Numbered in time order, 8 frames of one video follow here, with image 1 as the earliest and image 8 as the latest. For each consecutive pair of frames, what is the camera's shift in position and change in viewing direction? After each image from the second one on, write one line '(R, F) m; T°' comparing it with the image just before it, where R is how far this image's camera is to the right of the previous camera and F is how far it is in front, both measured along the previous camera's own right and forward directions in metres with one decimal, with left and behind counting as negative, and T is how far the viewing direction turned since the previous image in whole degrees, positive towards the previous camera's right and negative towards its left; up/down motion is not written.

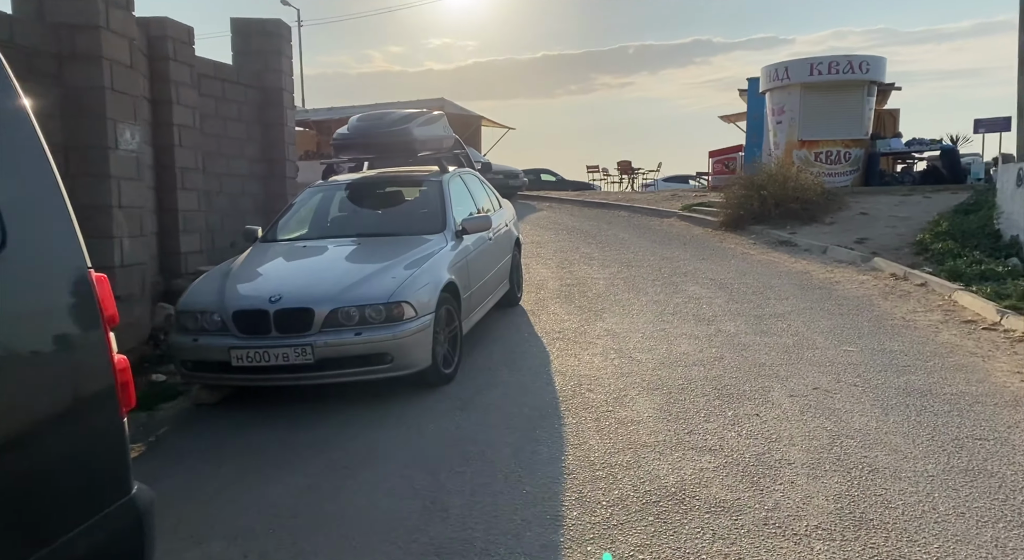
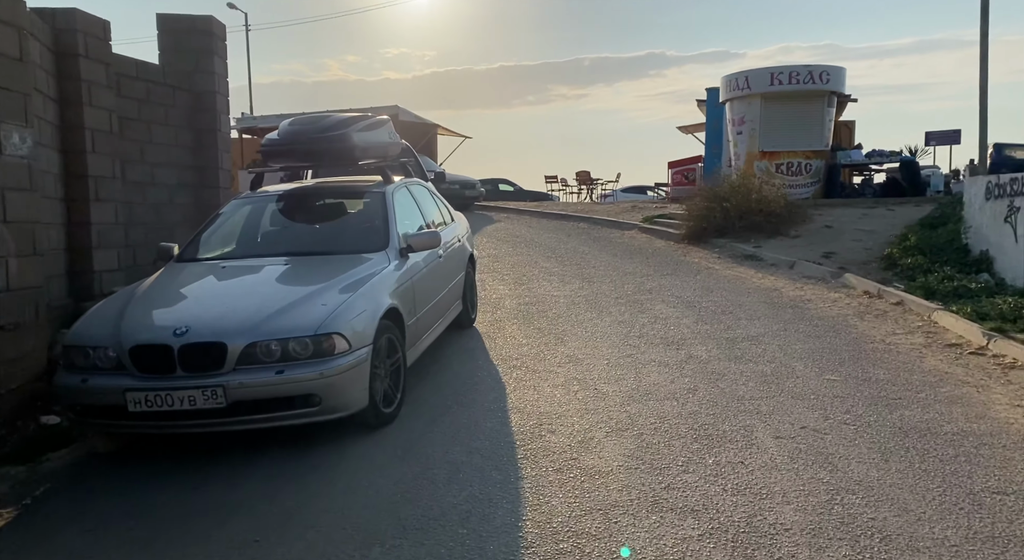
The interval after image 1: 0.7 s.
(0.0, +0.7) m; +3°
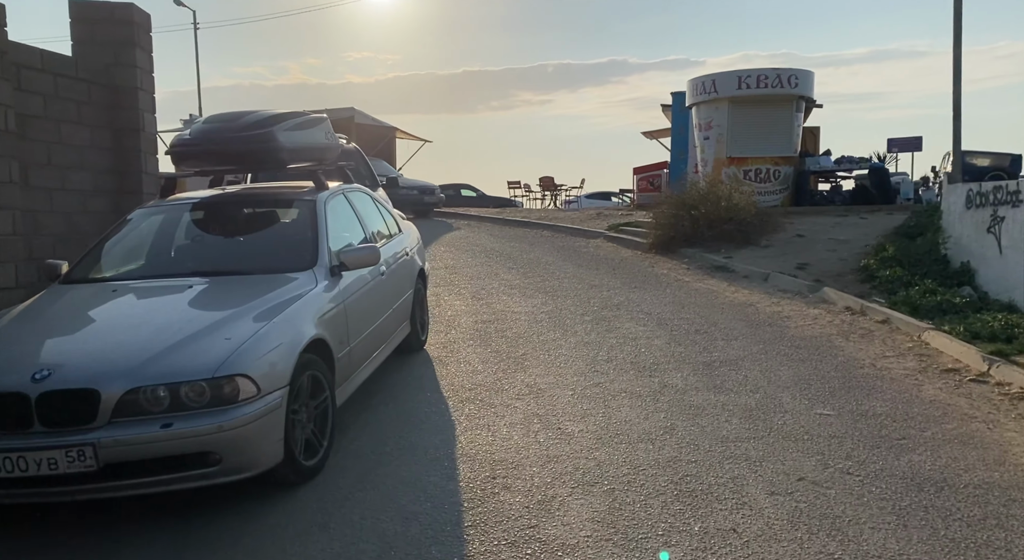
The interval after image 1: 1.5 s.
(+0.1, +0.8) m; +2°
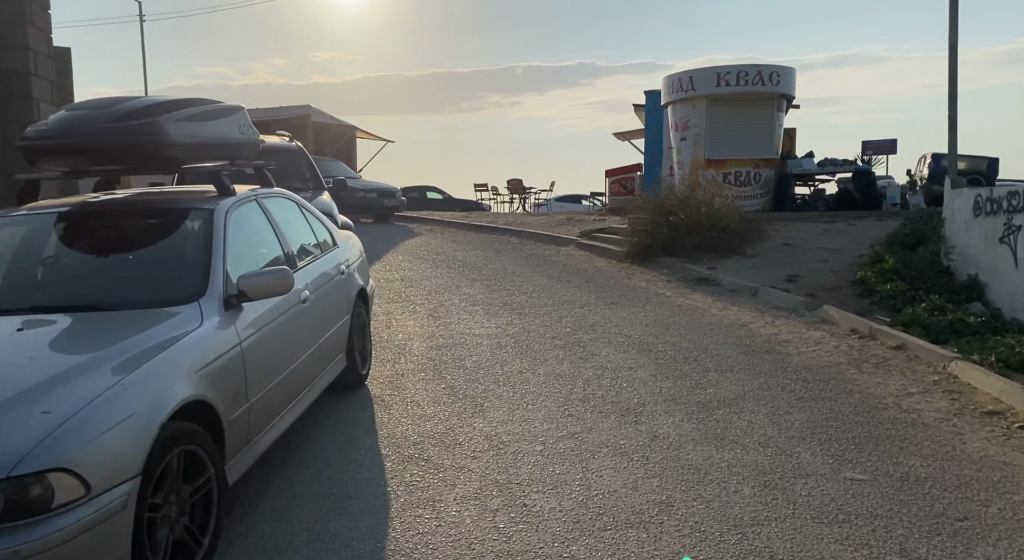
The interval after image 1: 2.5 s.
(+0.1, +1.2) m; +2°
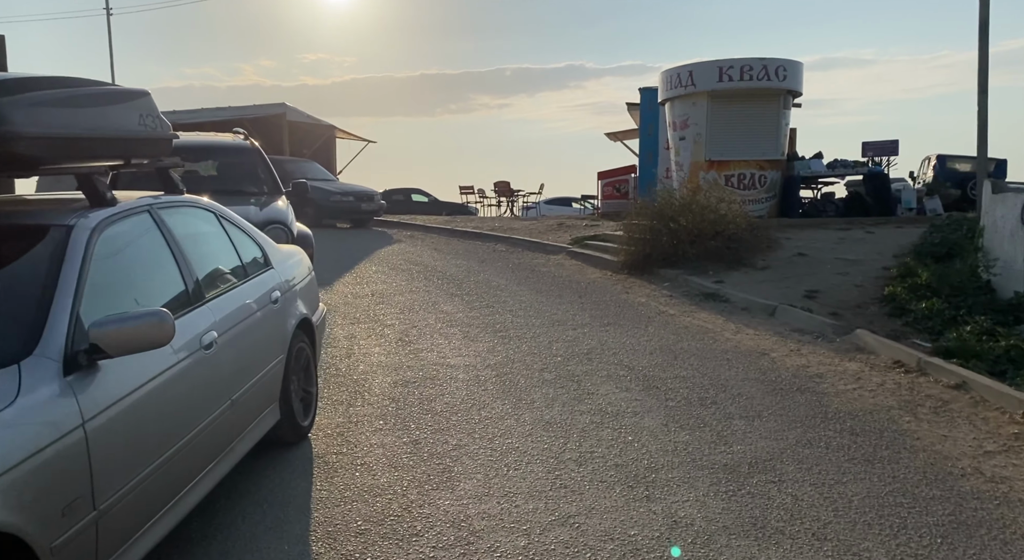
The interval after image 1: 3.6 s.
(+0.1, +1.3) m; +1°
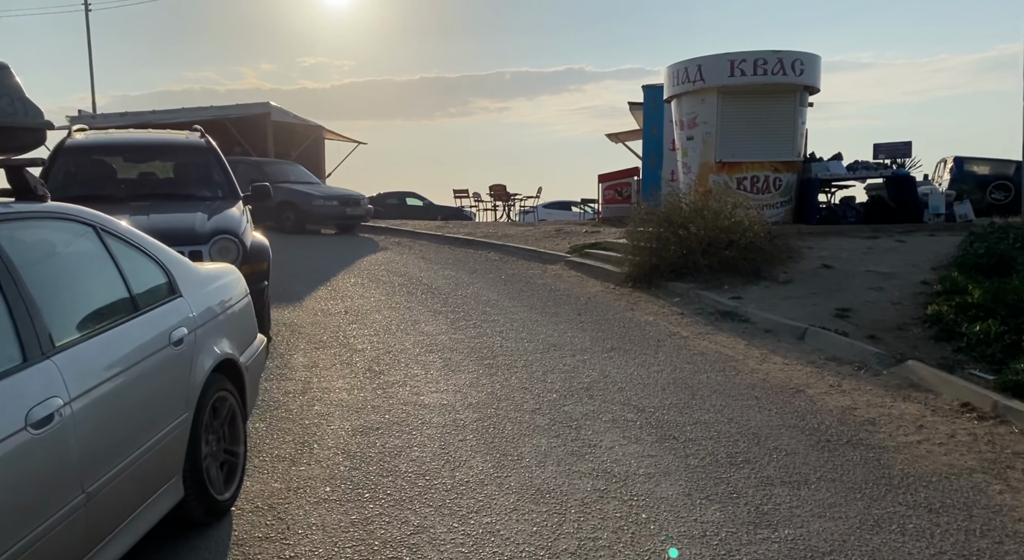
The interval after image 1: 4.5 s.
(+0.1, +1.2) m; 0°
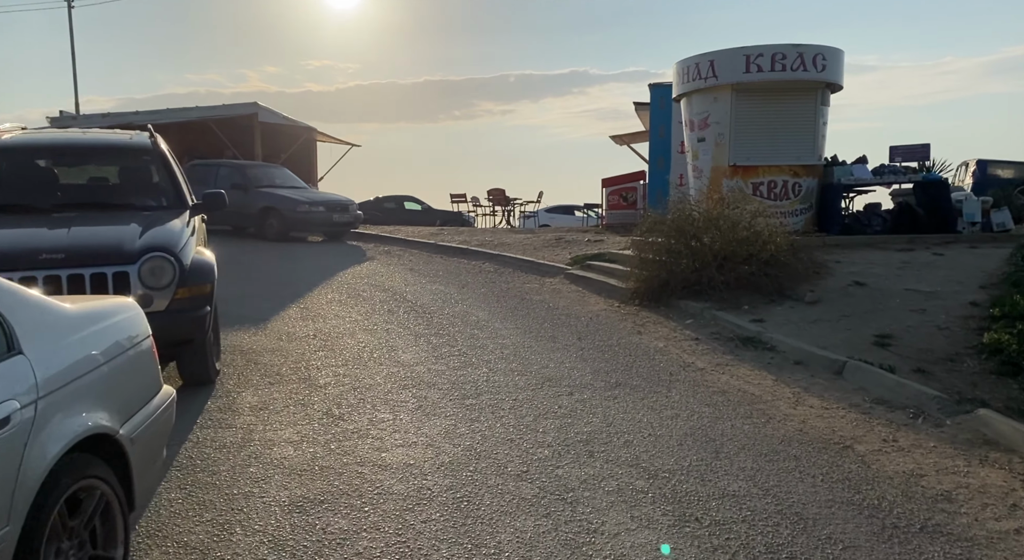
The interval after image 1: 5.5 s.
(+0.1, +1.1) m; 0°
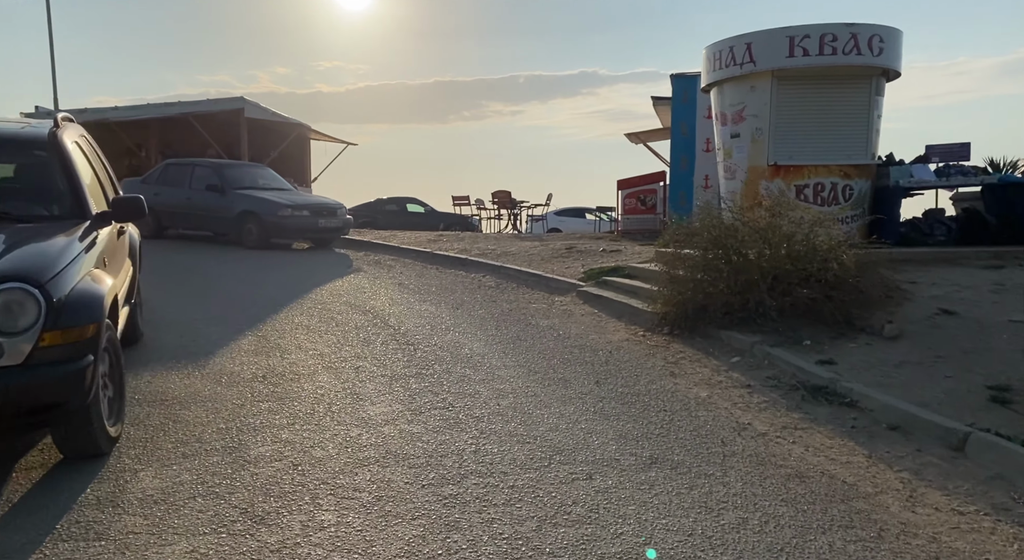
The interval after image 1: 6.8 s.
(+0.1, +1.8) m; -1°
